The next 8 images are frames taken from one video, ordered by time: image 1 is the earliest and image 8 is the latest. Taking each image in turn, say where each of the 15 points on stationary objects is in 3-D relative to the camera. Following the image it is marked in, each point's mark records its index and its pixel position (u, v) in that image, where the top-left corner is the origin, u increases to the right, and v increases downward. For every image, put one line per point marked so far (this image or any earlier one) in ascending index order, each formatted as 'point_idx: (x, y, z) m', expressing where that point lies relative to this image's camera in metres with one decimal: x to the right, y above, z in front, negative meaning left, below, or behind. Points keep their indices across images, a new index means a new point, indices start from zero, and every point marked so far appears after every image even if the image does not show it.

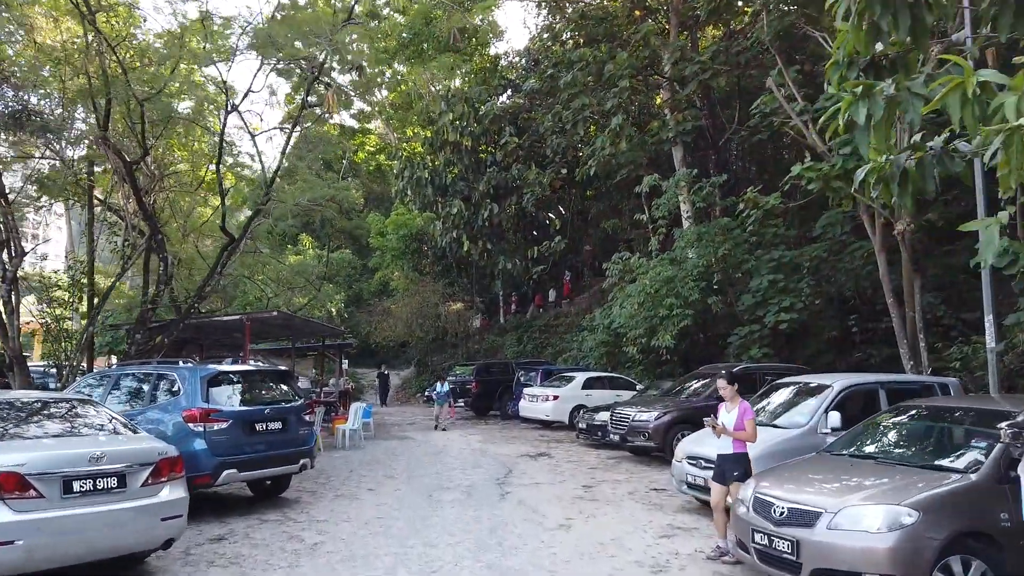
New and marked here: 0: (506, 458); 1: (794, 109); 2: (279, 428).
0: (-0.1, -2.5, +11.0) m
1: (+4.7, +2.9, +12.2) m
2: (-2.3, -1.4, +7.3) m
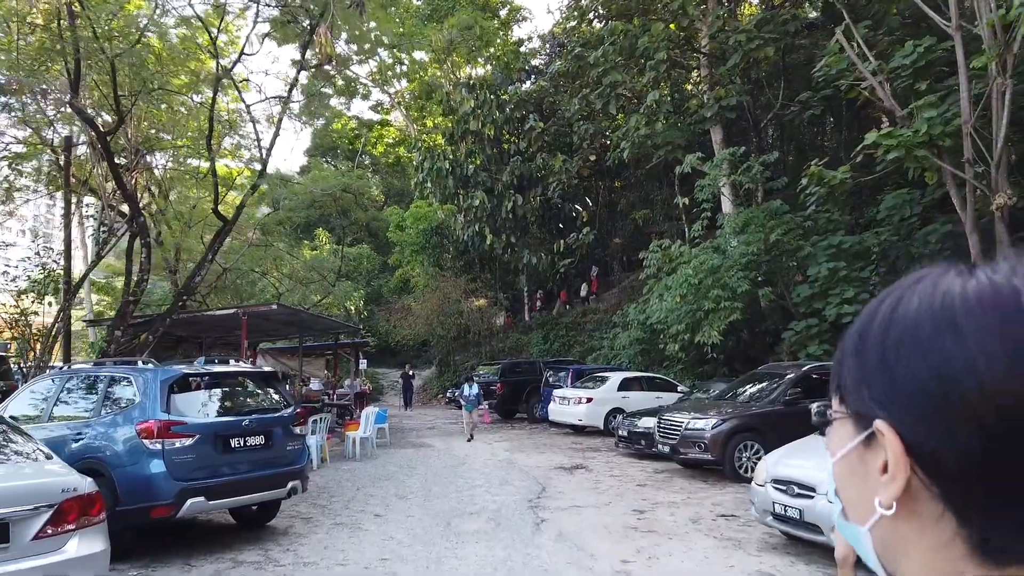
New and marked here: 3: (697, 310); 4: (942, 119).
0: (+0.3, -2.4, +9.5) m
1: (+5.1, +3.1, +10.6) m
2: (-2.0, -1.2, +5.9) m
3: (+3.7, -0.5, +15.1) m
4: (+5.7, +2.2, +9.8) m
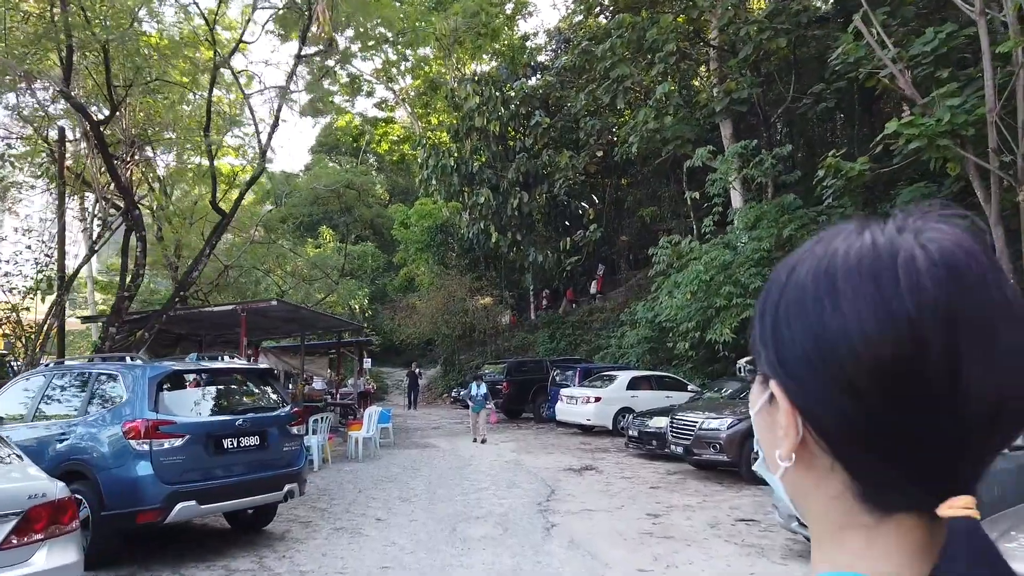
0: (+0.4, -2.3, +9.2) m
1: (+5.2, +3.2, +10.3) m
2: (-1.9, -1.2, +5.6) m
3: (+3.9, -0.4, +14.7) m
4: (+5.8, +2.3, +9.4) m
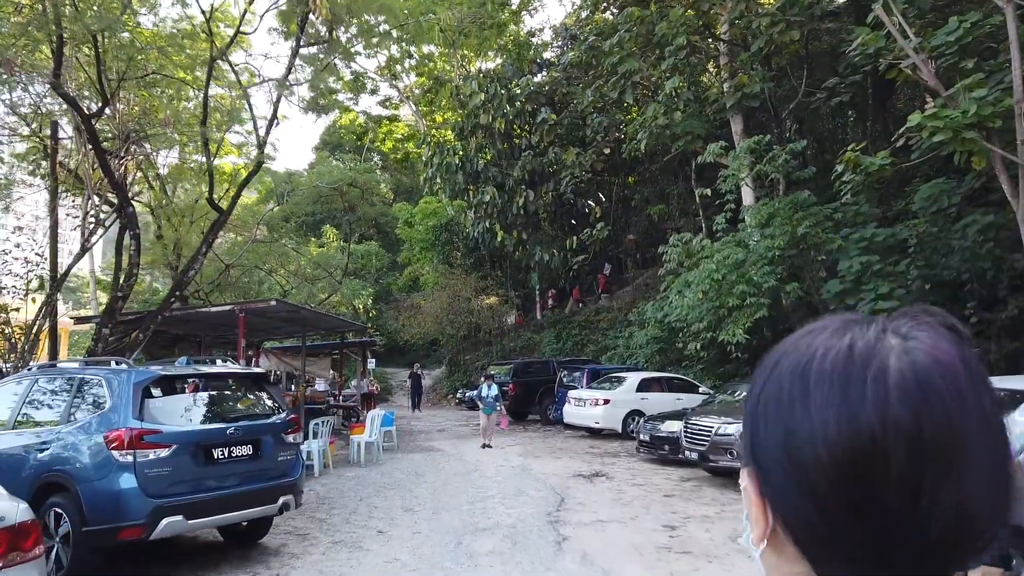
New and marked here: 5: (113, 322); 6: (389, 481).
0: (+0.5, -2.3, +8.9) m
1: (+5.3, +3.2, +9.9) m
2: (-1.9, -1.2, +5.3) m
3: (+4.0, -0.4, +14.4) m
4: (+5.8, +2.3, +9.0) m
5: (-4.8, -0.4, +9.0) m
6: (-1.5, -2.3, +8.9) m
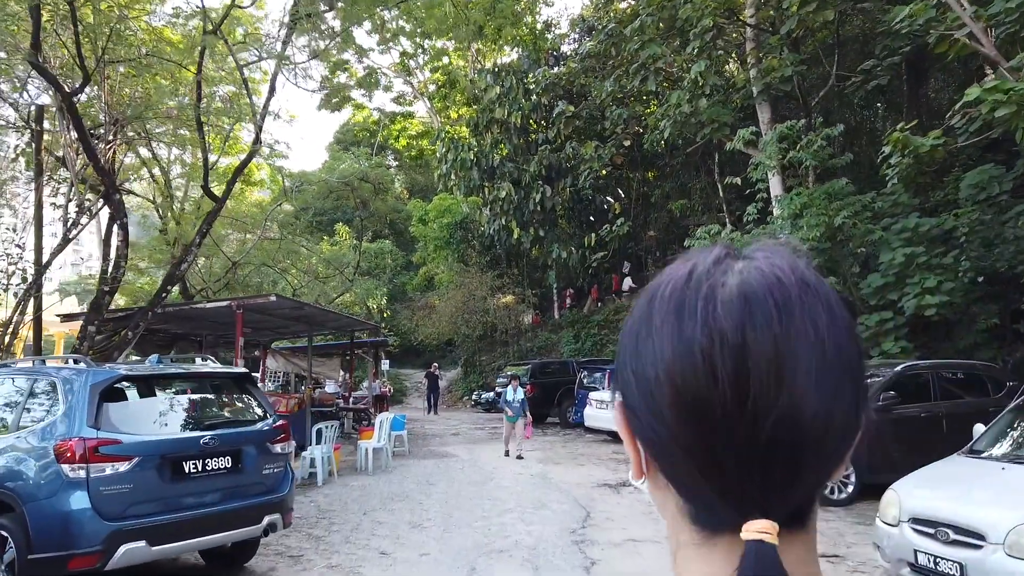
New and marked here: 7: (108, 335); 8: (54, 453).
0: (+0.7, -2.2, +8.1) m
1: (+5.5, +3.3, +9.0) m
2: (-1.8, -1.1, +4.6) m
3: (+4.3, -0.3, +13.5) m
4: (+6.0, +2.4, +8.2) m
5: (-4.6, -0.4, +8.3) m
6: (-1.3, -2.2, +8.2) m
7: (-4.8, -0.6, +8.8) m
8: (-2.5, -0.9, +4.0) m
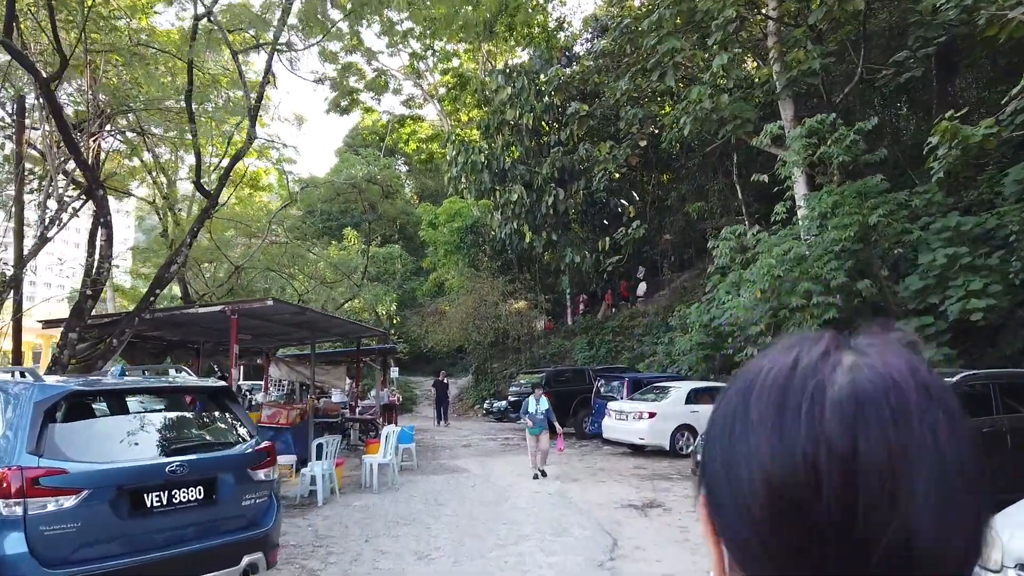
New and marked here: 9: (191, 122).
0: (+0.9, -2.2, +7.4) m
1: (+5.6, +3.3, +8.3) m
2: (-1.6, -1.1, +3.9) m
3: (+4.6, -0.3, +12.8) m
4: (+6.2, +2.4, +7.4) m
5: (-4.5, -0.4, +7.7) m
6: (-1.1, -2.3, +7.5) m
7: (-4.6, -0.6, +8.1) m
8: (-2.4, -0.9, +3.4) m
9: (-4.5, +2.3, +10.3) m
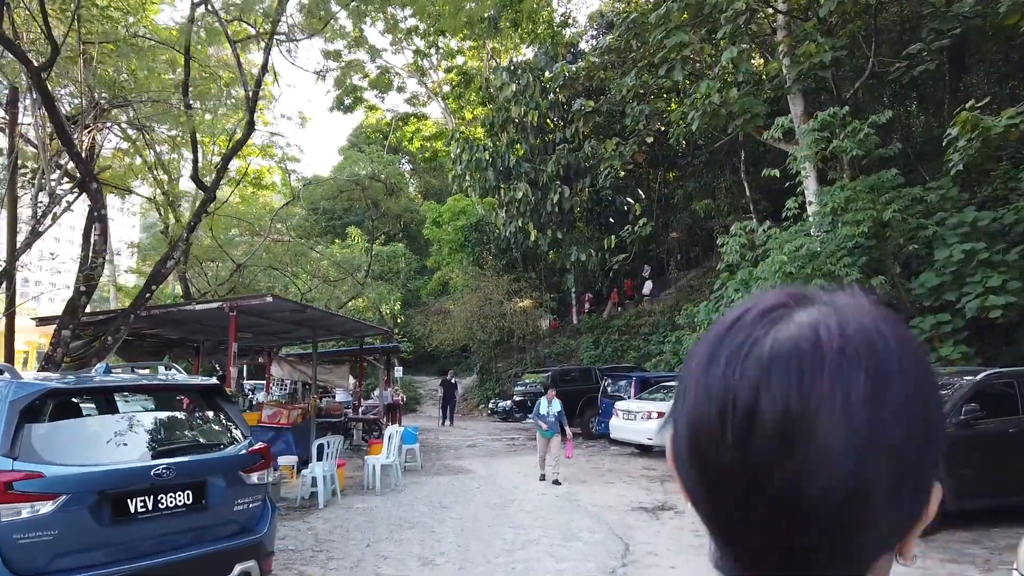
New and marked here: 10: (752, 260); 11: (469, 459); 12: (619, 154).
0: (+0.9, -2.2, +7.1) m
1: (+5.7, +3.3, +8.0) m
2: (-1.6, -1.1, +3.7) m
3: (+4.7, -0.3, +12.5) m
4: (+6.3, +2.4, +7.2) m
5: (-4.4, -0.3, +7.5) m
6: (-1.0, -2.2, +7.3) m
7: (-4.5, -0.6, +7.9) m
8: (-2.3, -0.8, +3.1) m
9: (-4.4, +2.3, +10.1) m
10: (+4.4, +0.5, +13.5) m
11: (-0.7, -2.8, +12.4) m
12: (+2.7, +3.4, +18.8) m
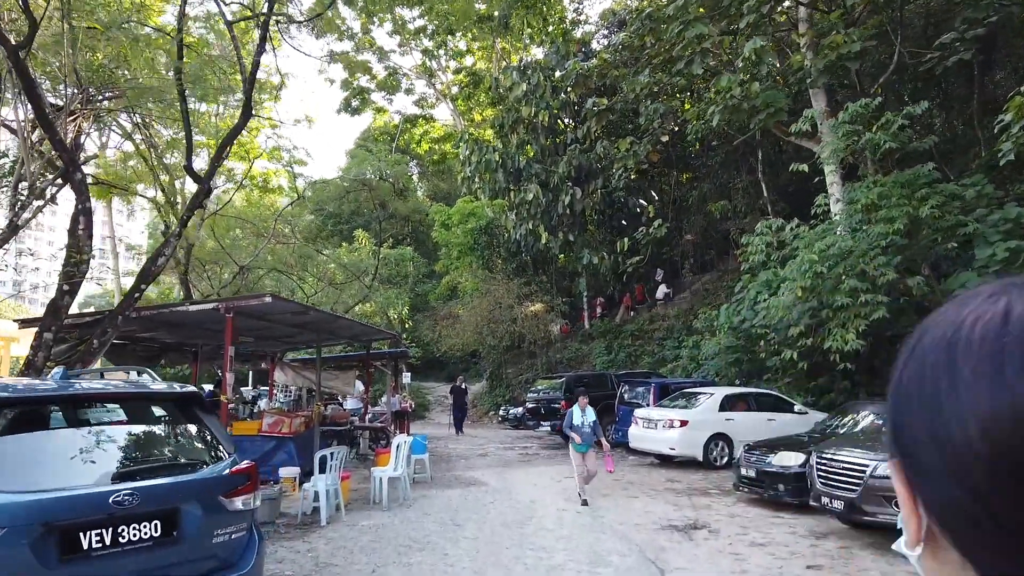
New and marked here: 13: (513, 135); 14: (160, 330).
0: (+1.1, -2.2, +6.5) m
1: (+5.9, +3.3, +7.4) m
2: (-1.5, -1.0, +3.1) m
3: (+4.9, -0.3, +11.9) m
4: (+6.4, +2.5, +6.5) m
5: (-4.2, -0.3, +7.0) m
6: (-0.9, -2.2, +6.7) m
7: (-4.3, -0.6, +7.4) m
8: (-2.2, -0.8, +2.6) m
9: (-4.2, +2.3, +9.6) m
10: (+4.6, +0.5, +12.9) m
11: (-0.5, -2.9, +11.8) m
12: (+3.0, +3.4, +18.2) m
13: (+0.1, +4.3, +20.3) m
14: (-4.1, -0.5, +8.9) m
